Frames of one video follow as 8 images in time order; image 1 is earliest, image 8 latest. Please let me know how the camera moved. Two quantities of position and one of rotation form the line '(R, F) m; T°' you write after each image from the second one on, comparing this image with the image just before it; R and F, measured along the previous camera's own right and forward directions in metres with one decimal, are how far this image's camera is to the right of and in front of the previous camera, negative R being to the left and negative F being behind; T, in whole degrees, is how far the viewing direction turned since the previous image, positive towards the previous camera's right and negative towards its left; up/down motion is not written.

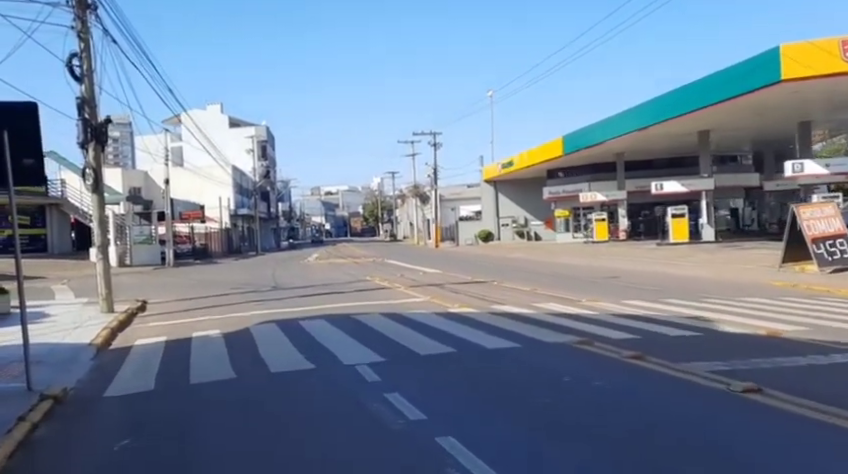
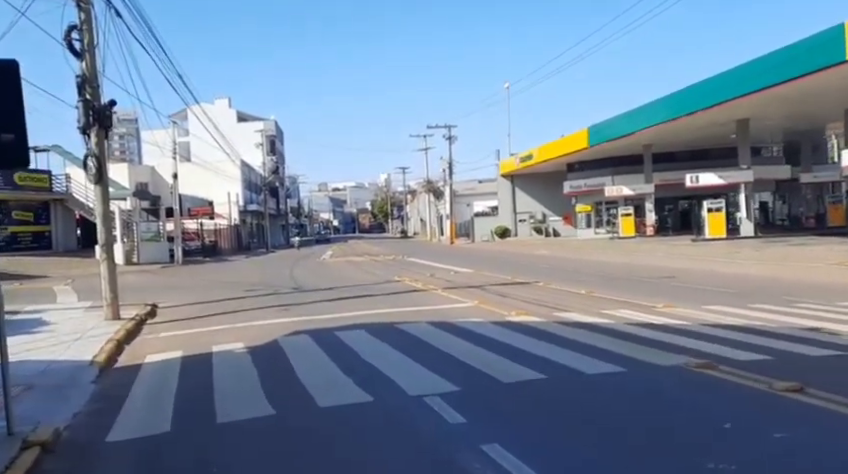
(-0.9, +2.1) m; -1°
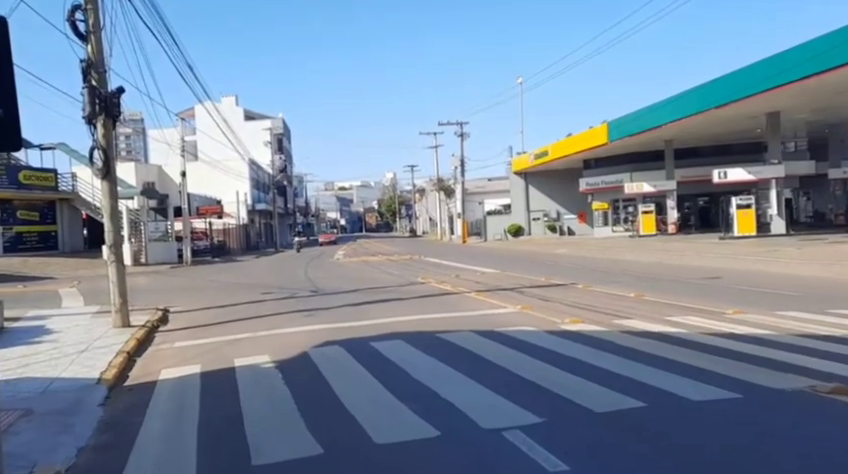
(-0.7, +1.4) m; 0°
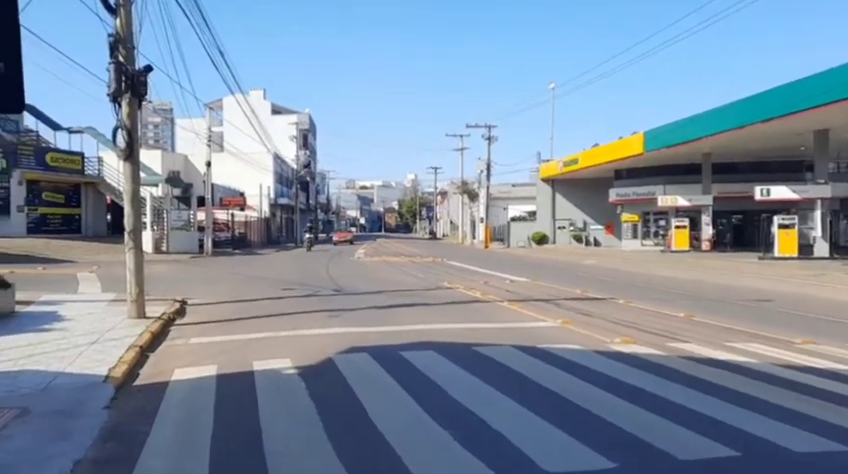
(-0.4, +1.0) m; -2°
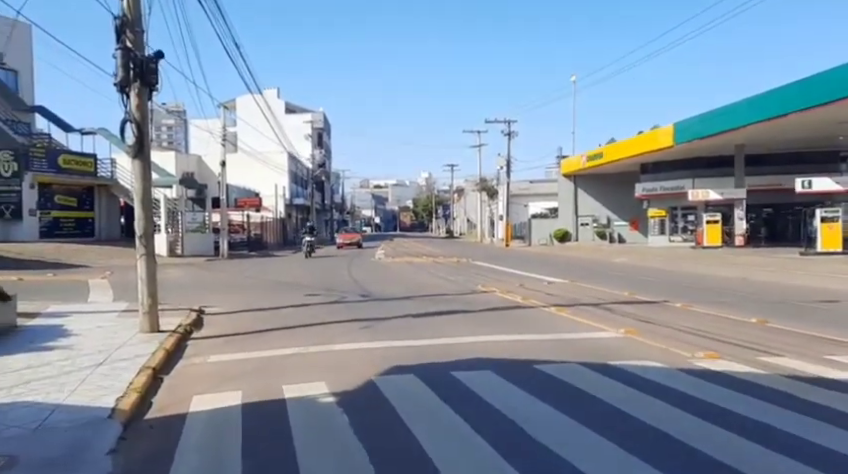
(-0.5, +1.5) m; -1°
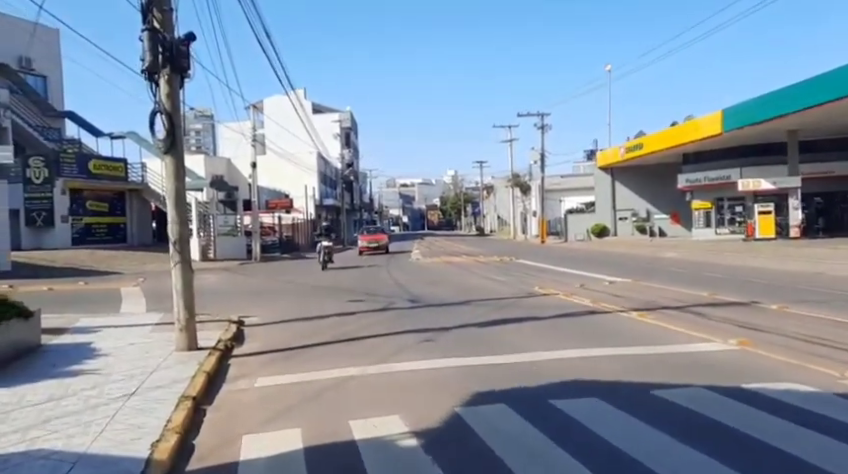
(-0.7, +1.6) m; -2°
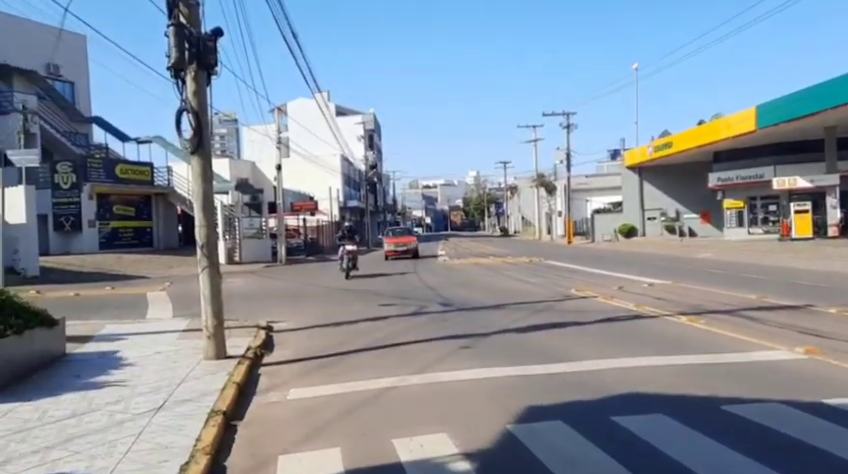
(-0.3, +0.6) m; -2°
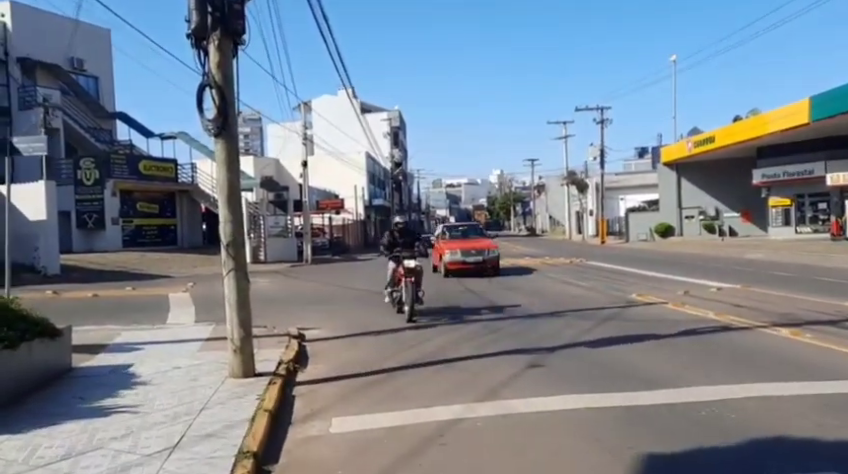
(-0.6, +1.7) m; -2°
